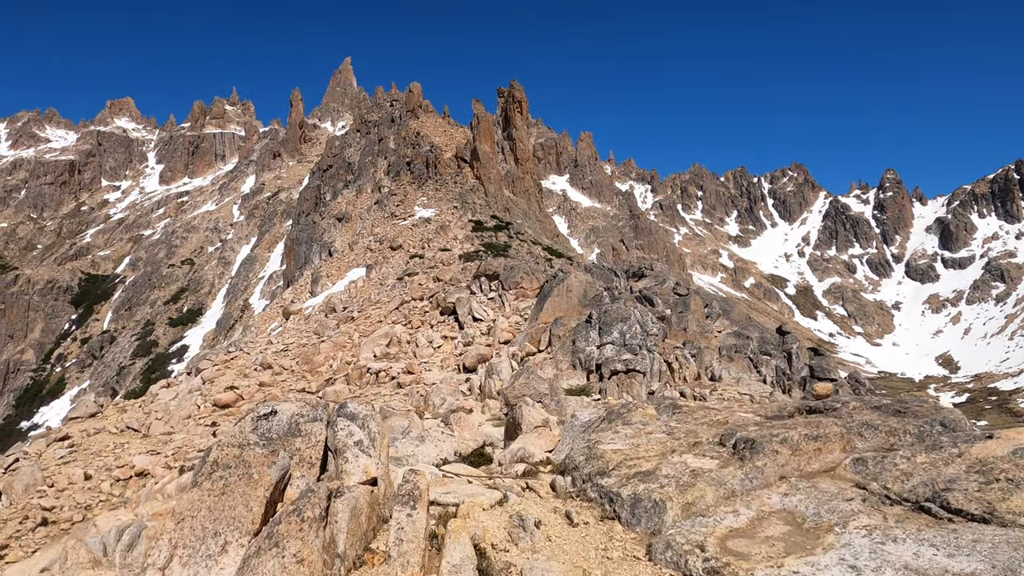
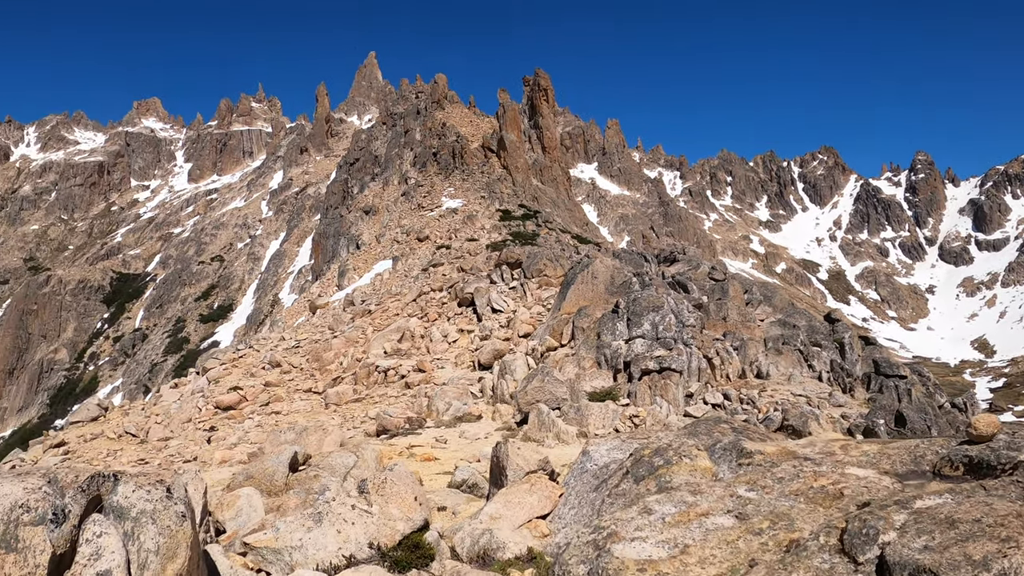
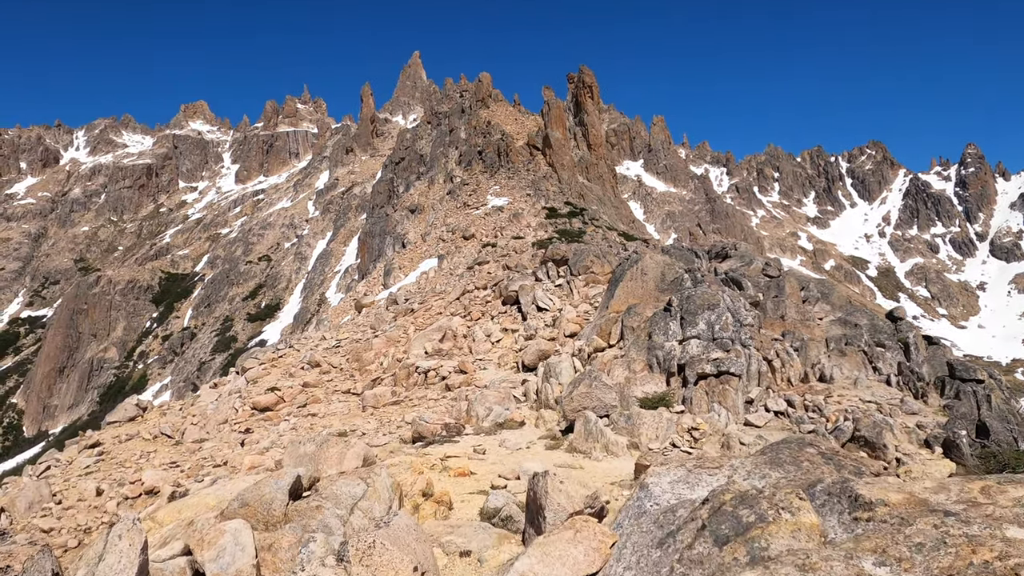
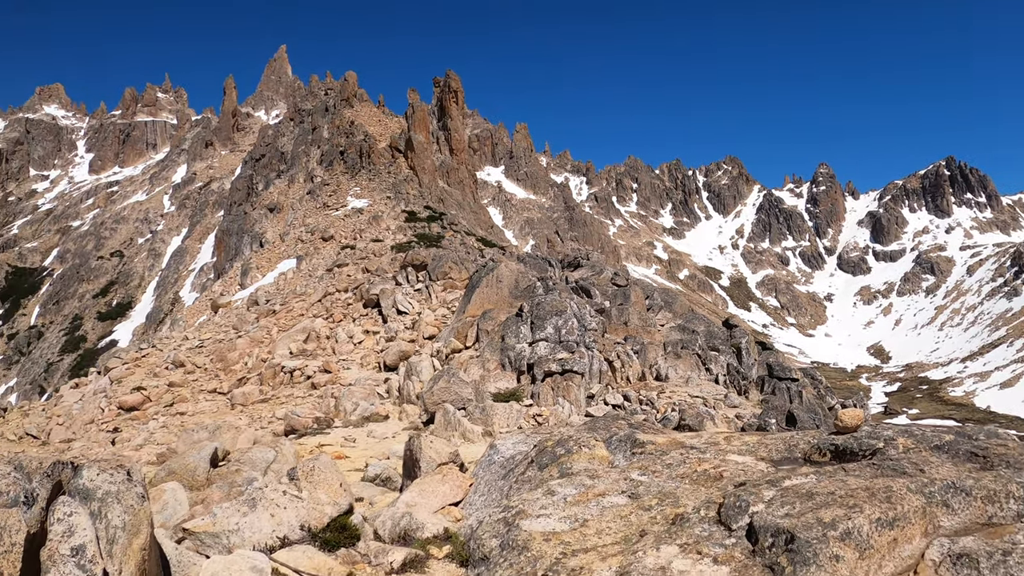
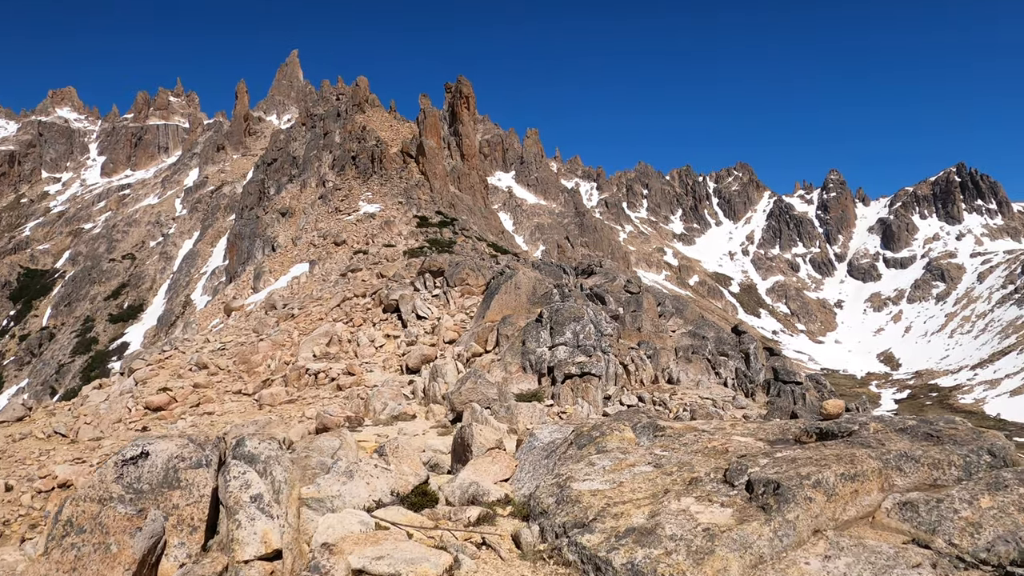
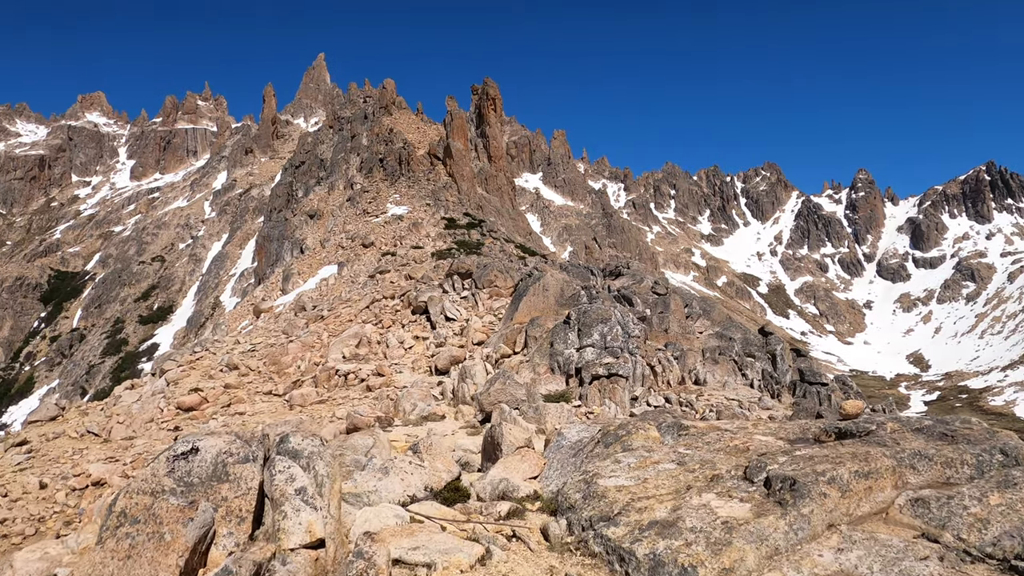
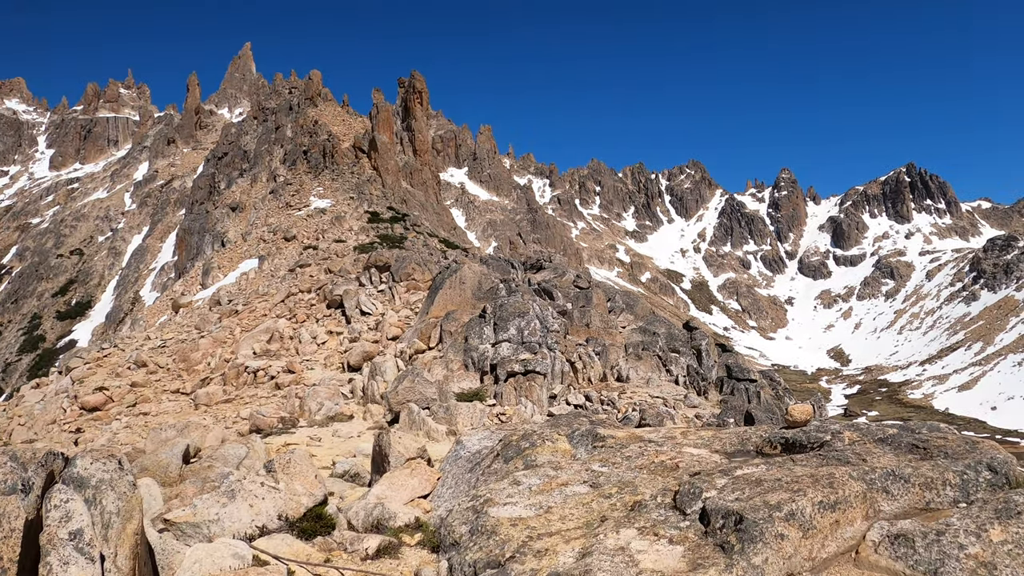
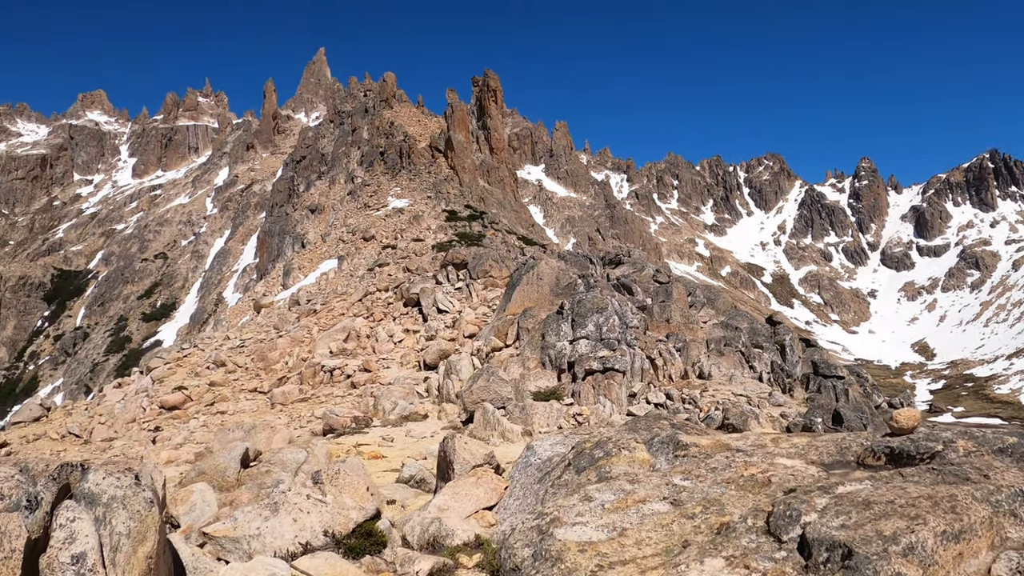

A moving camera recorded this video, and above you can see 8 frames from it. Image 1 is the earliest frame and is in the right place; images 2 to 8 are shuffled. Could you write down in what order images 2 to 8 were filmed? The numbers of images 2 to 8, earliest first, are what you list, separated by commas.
6, 5, 7, 4, 8, 2, 3
